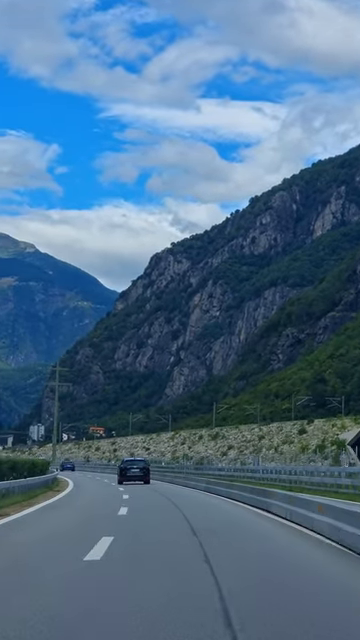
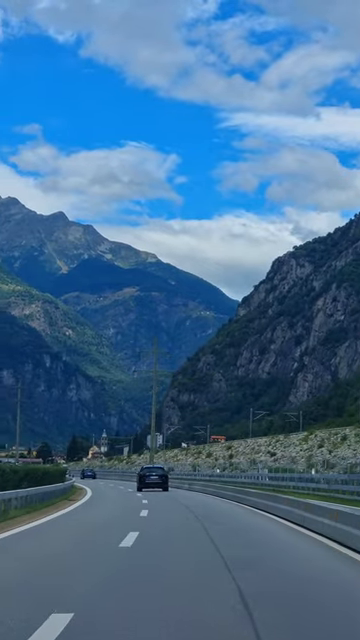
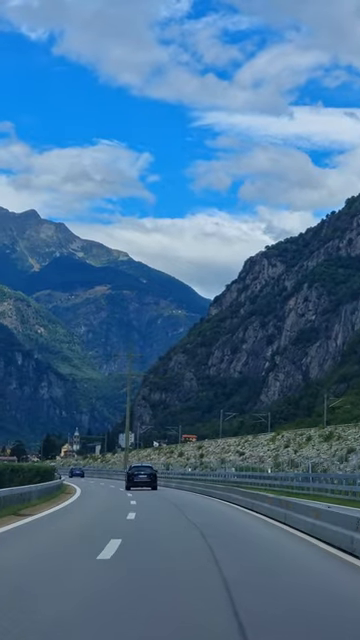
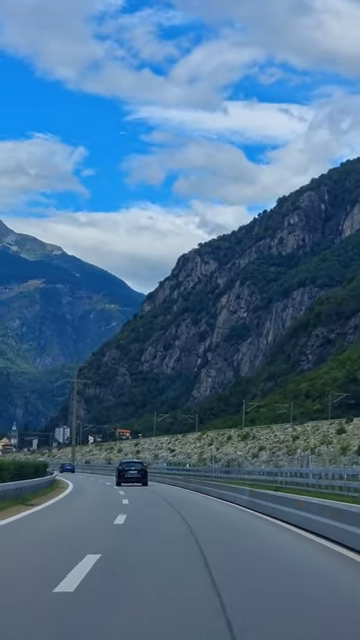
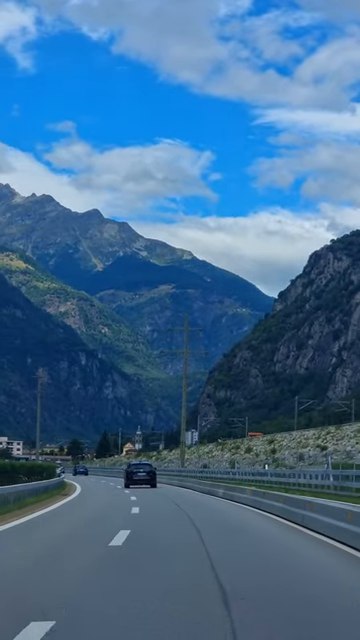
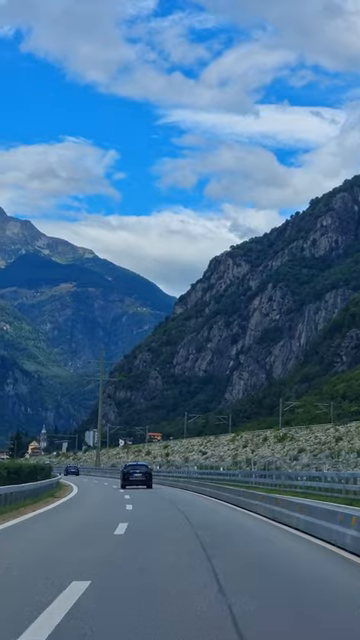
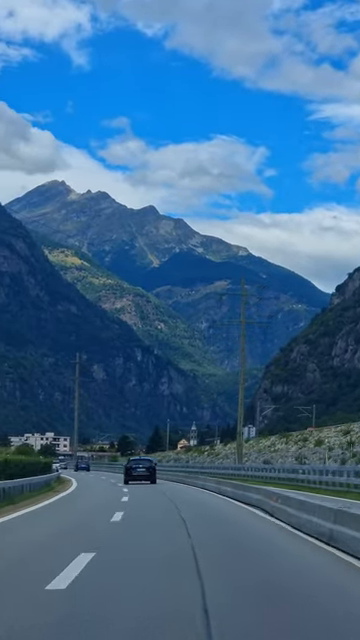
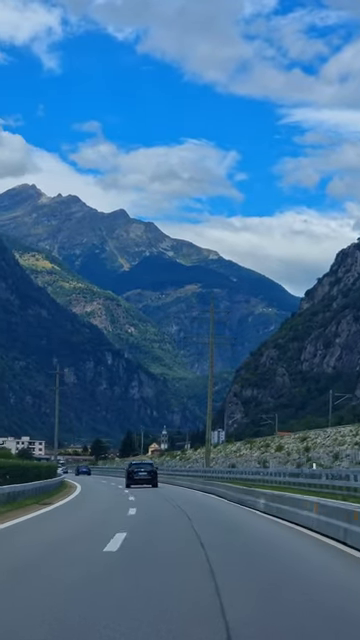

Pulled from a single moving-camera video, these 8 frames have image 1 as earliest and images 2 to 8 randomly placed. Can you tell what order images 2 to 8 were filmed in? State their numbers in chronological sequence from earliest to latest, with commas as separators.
4, 6, 3, 2, 5, 8, 7
